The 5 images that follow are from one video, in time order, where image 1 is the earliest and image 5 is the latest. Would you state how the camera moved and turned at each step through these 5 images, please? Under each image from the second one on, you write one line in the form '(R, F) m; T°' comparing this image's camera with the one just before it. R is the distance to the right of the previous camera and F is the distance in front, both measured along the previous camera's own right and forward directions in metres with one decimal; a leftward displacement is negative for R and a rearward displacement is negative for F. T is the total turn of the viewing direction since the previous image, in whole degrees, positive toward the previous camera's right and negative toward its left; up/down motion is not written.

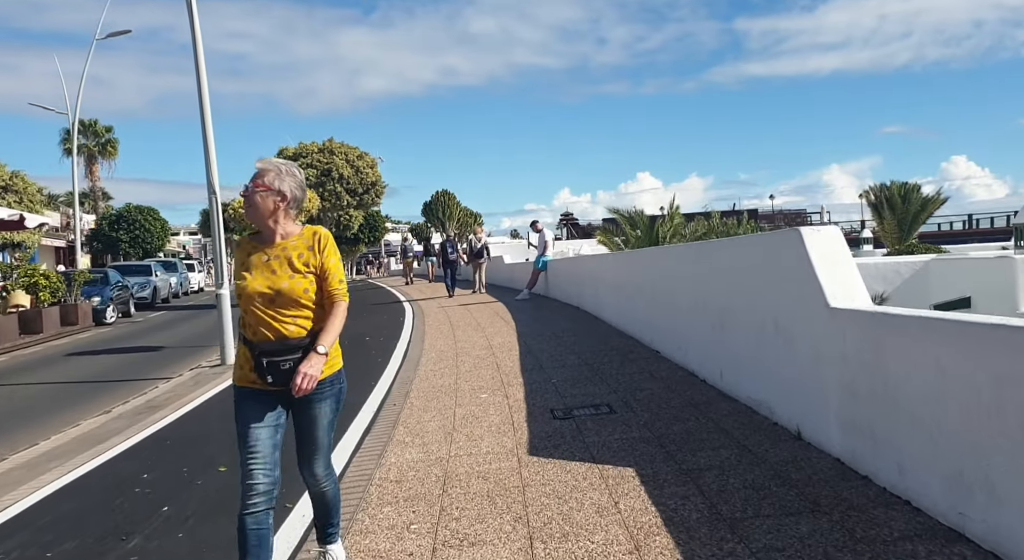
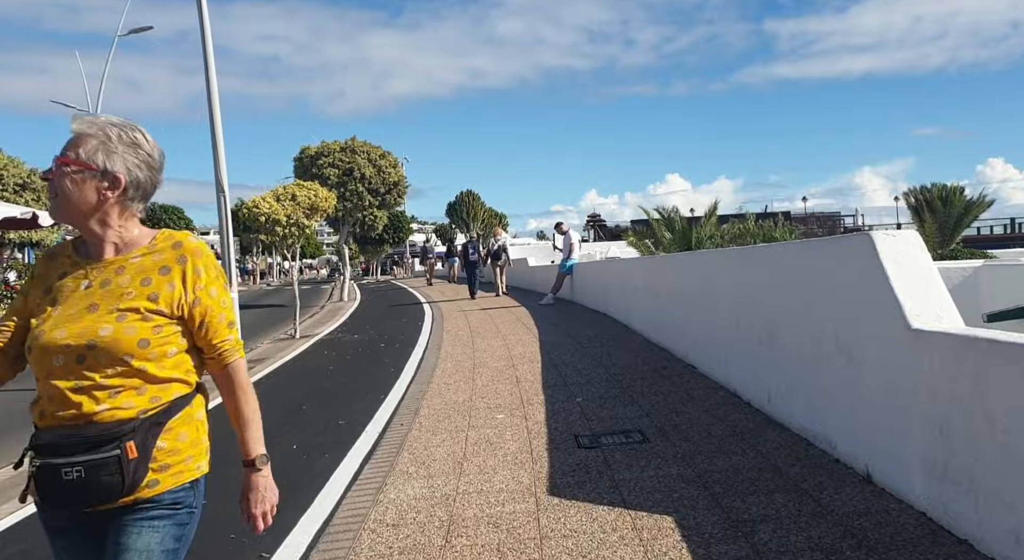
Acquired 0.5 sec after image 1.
(0.0, +0.8) m; -2°
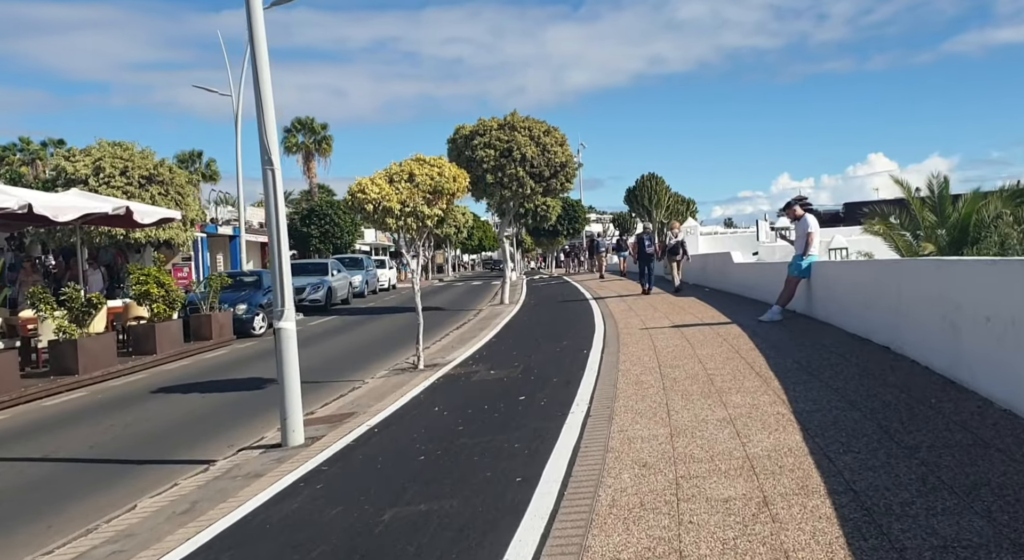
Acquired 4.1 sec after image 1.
(-0.4, +5.0) m; -13°
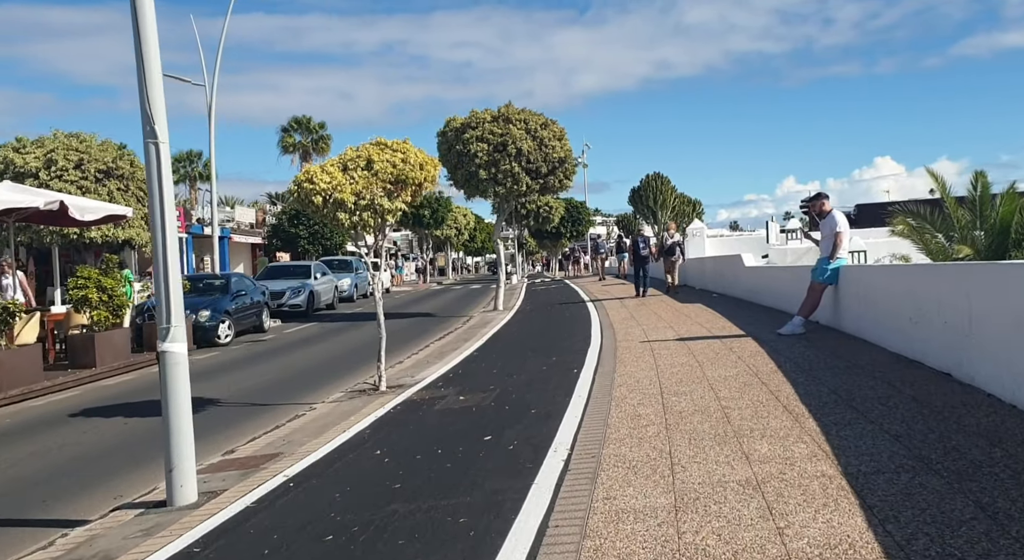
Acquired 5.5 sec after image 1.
(+0.4, +1.8) m; 0°
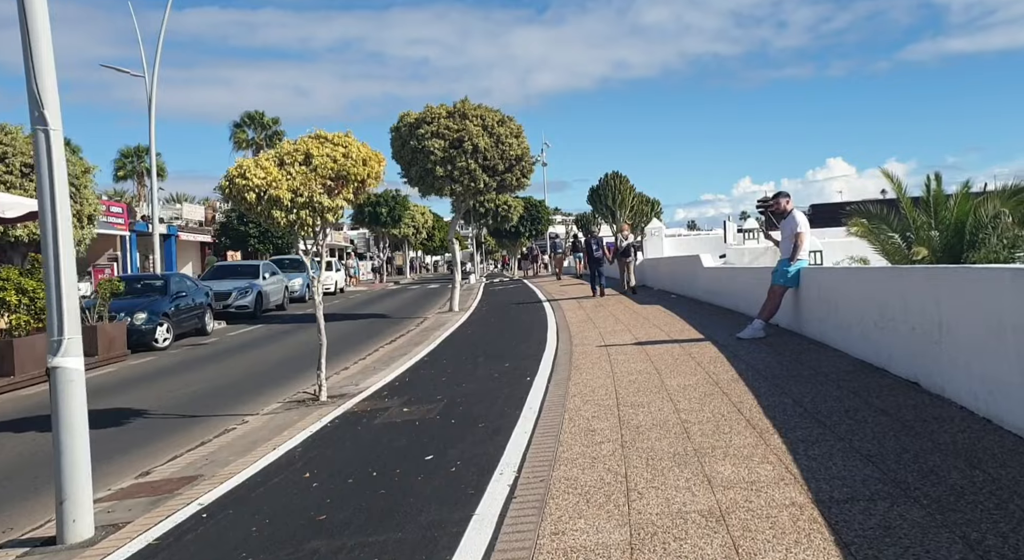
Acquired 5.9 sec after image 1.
(+0.1, +0.6) m; +3°
